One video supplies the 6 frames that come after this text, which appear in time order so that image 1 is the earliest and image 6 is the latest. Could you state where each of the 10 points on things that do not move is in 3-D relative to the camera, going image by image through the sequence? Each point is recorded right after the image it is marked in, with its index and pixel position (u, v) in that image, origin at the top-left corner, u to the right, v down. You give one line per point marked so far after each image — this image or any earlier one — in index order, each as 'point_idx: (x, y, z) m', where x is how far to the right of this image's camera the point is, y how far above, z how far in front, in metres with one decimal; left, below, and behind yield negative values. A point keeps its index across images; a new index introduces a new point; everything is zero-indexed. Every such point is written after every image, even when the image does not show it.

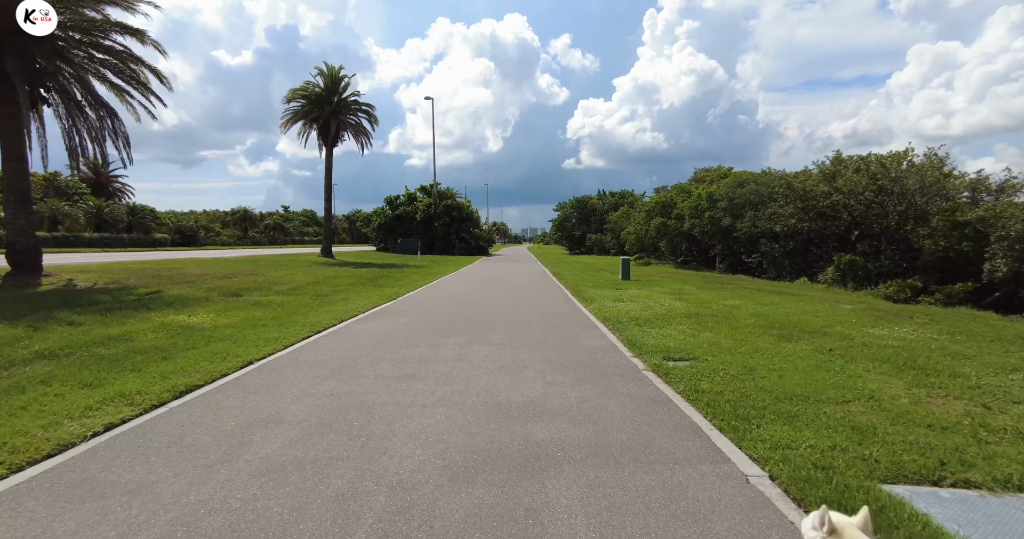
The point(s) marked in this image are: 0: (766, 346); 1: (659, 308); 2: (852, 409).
0: (+4.7, -1.4, +9.3) m
1: (+4.2, -1.1, +14.5) m
2: (+3.7, -1.5, +5.5) m
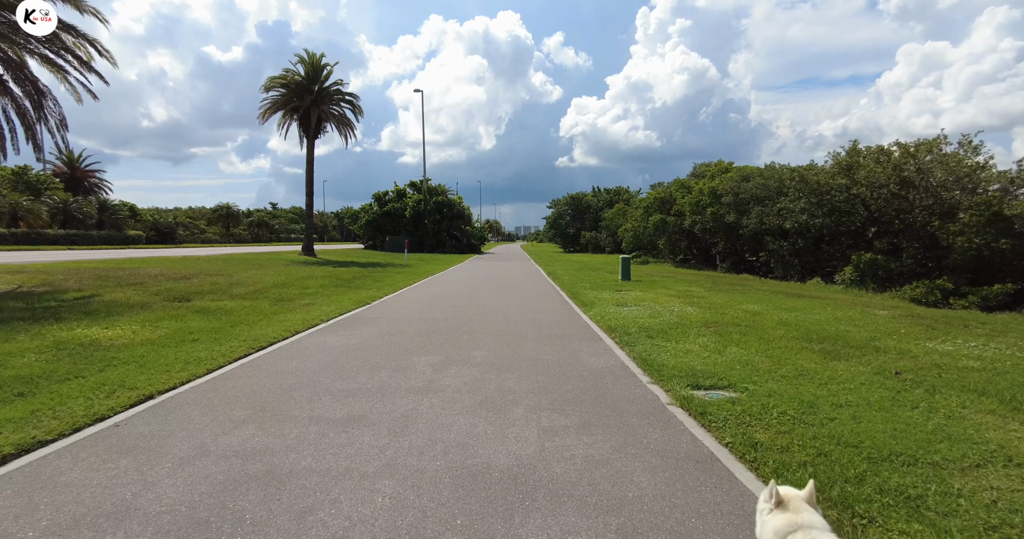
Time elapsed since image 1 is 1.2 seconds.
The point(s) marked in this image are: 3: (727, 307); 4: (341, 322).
0: (+4.5, -1.4, +7.5) m
1: (+3.9, -1.1, +12.7) m
2: (+3.5, -1.6, +3.7) m
3: (+5.8, -1.0, +13.9) m
4: (-3.7, -1.2, +10.9) m
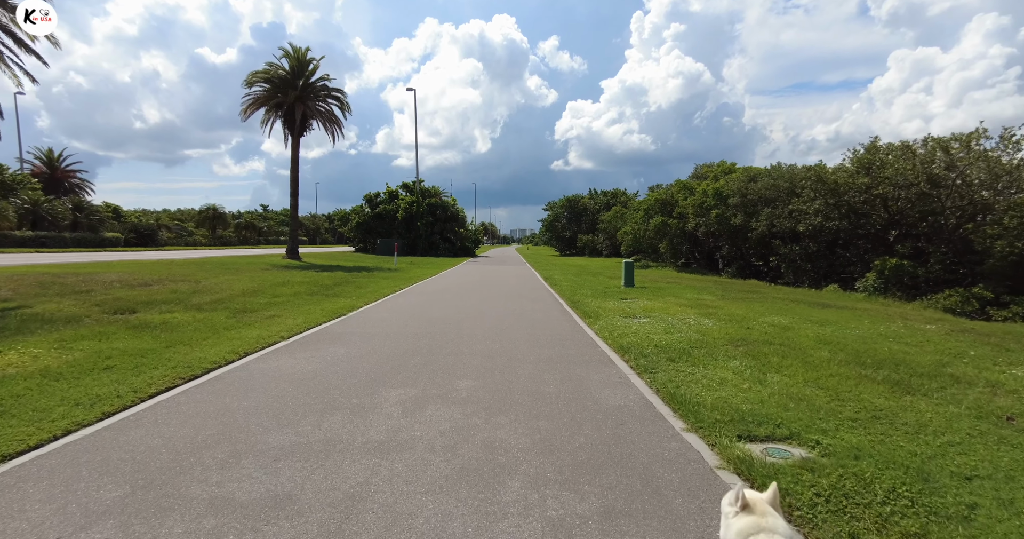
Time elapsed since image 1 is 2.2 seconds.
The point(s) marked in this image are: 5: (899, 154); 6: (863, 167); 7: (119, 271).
0: (+4.4, -1.6, +5.9) m
1: (+3.8, -1.3, +11.1) m
2: (+3.5, -1.7, +2.1) m
3: (+5.7, -1.2, +12.3) m
4: (-3.8, -1.3, +9.3) m
5: (+14.4, +4.3, +18.9) m
6: (+13.8, +4.0, +20.0) m
7: (-15.1, 0.0, +19.4) m
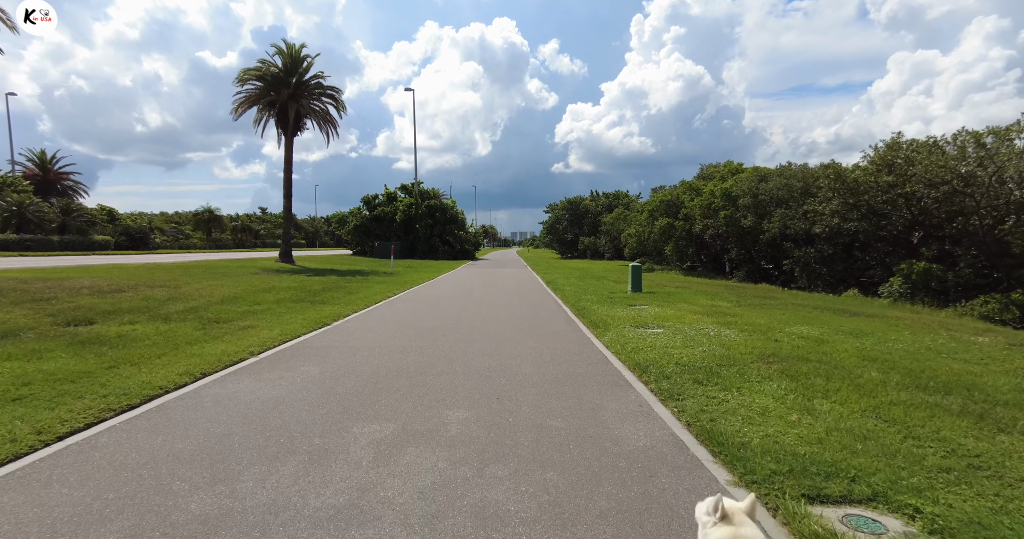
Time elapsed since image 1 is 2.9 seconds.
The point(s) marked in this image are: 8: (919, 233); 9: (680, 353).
0: (+4.4, -1.6, +4.8) m
1: (+3.8, -1.4, +9.9) m
2: (+3.5, -1.7, +0.9) m
3: (+5.7, -1.3, +11.1) m
4: (-3.8, -1.4, +8.1) m
5: (+14.4, +4.2, +17.7) m
6: (+13.9, +3.9, +18.8) m
7: (-15.0, -0.2, +18.3) m
8: (+15.0, +1.3, +18.7) m
9: (+3.0, -1.5, +9.0) m
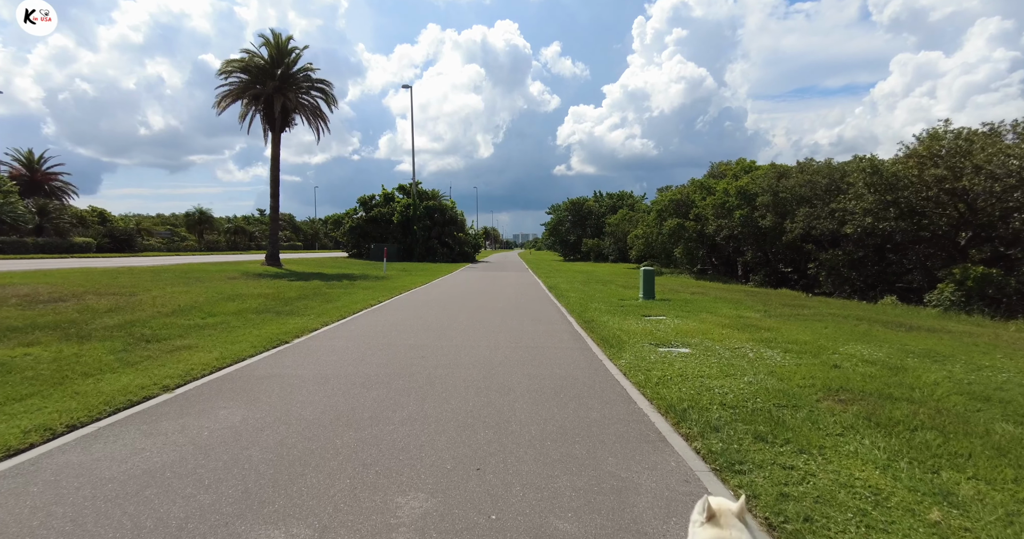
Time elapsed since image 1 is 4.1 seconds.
0: (+4.3, -1.7, +2.7) m
1: (+3.7, -1.5, +7.9) m
2: (+3.3, -1.8, -1.1) m
3: (+5.6, -1.5, +9.1) m
4: (-3.9, -1.5, +6.1) m
5: (+14.3, +4.0, +15.7) m
6: (+13.8, +3.7, +16.8) m
7: (-15.1, -0.4, +16.3) m
8: (+15.0, +1.2, +16.7) m
9: (+2.9, -1.6, +7.0) m
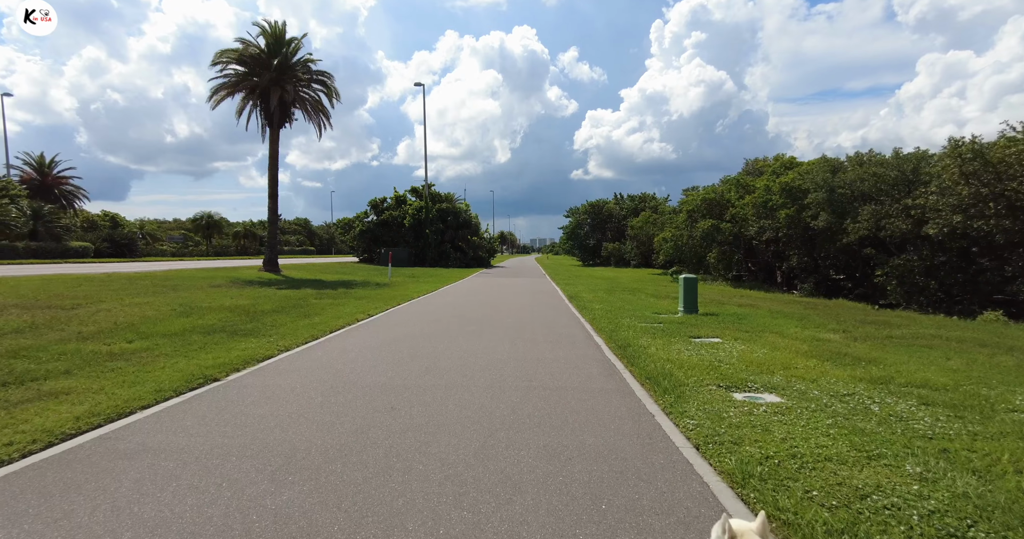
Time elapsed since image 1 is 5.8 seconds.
0: (+4.2, -1.8, -0.3) m
1: (+3.8, -1.7, +4.9) m
2: (+3.1, -1.9, -4.1) m
3: (+5.7, -1.6, +6.0) m
4: (-3.9, -1.7, +3.4) m
5: (+14.7, +3.8, +12.3) m
6: (+14.2, +3.5, +13.5) m
7: (-14.7, -0.6, +14.0) m
8: (+15.3, +0.9, +13.3) m
9: (+2.9, -1.7, +4.0) m
